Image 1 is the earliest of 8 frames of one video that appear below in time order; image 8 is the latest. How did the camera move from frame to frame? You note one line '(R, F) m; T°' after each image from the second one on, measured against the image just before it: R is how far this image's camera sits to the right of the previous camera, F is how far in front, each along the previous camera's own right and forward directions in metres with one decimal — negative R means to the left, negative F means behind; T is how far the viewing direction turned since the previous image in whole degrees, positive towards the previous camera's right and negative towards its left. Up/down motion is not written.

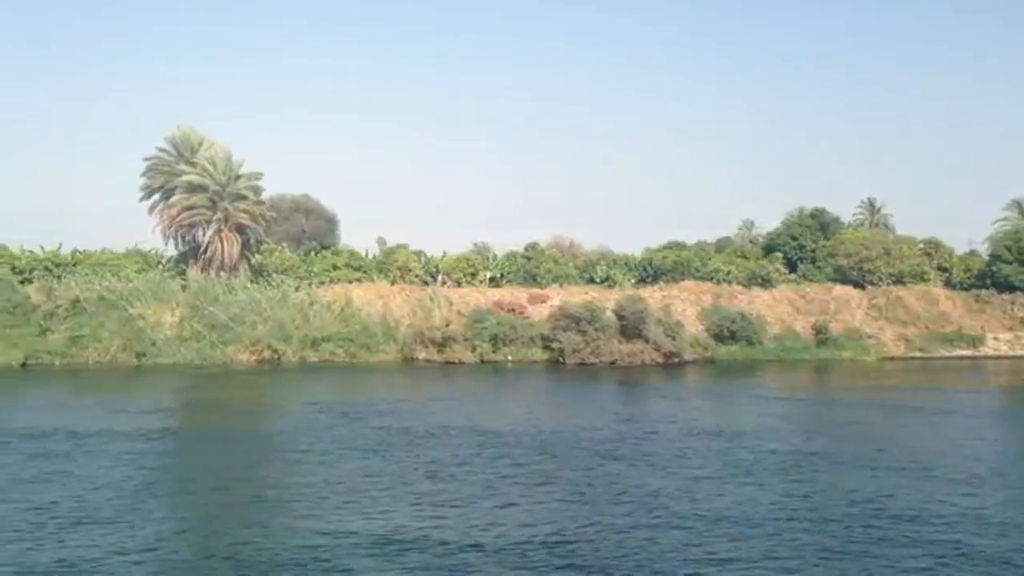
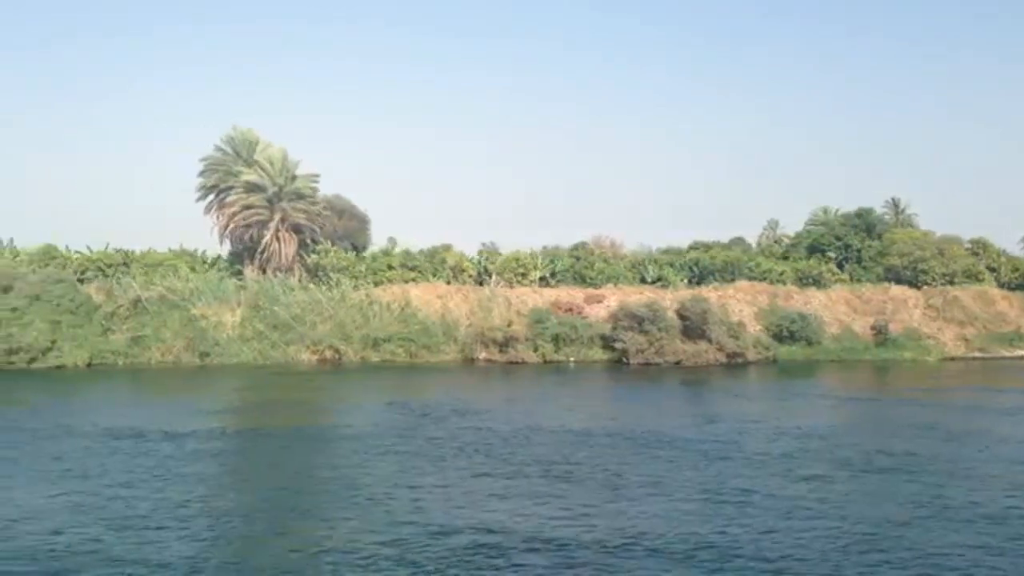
(-2.2, 0.0) m; 0°
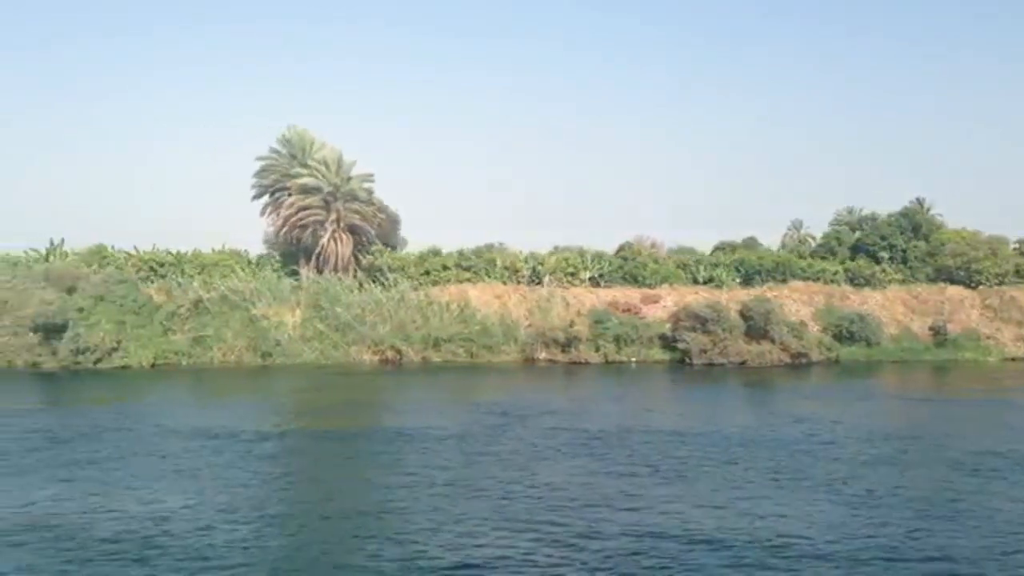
(-2.2, 0.0) m; 0°
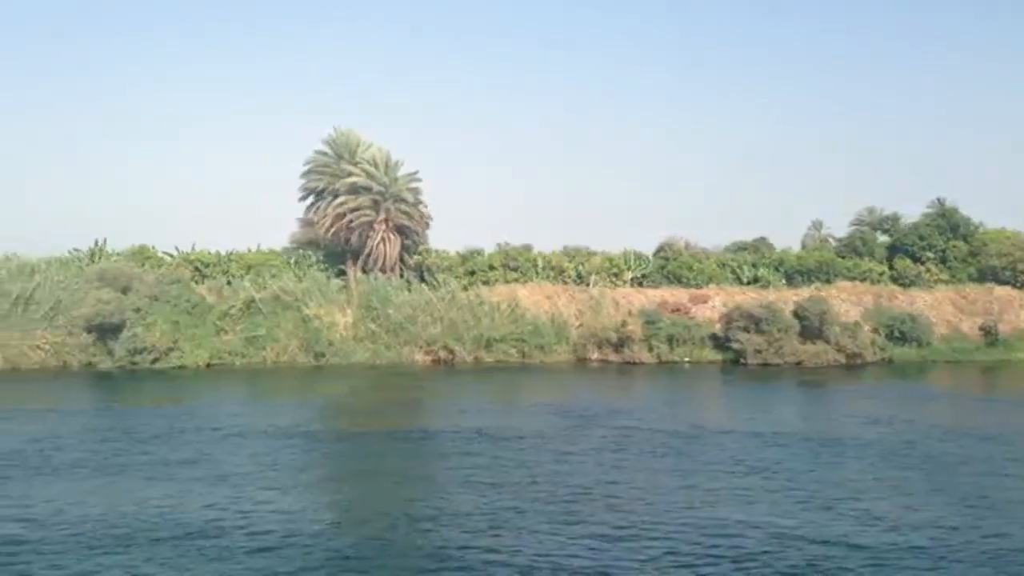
(-1.9, 0.0) m; 0°
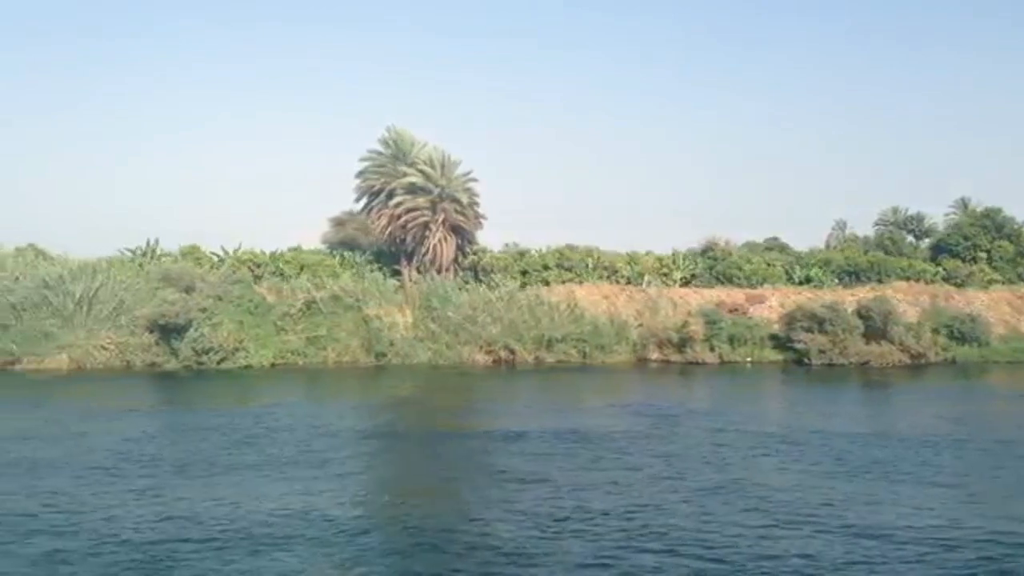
(-2.2, 0.0) m; 0°
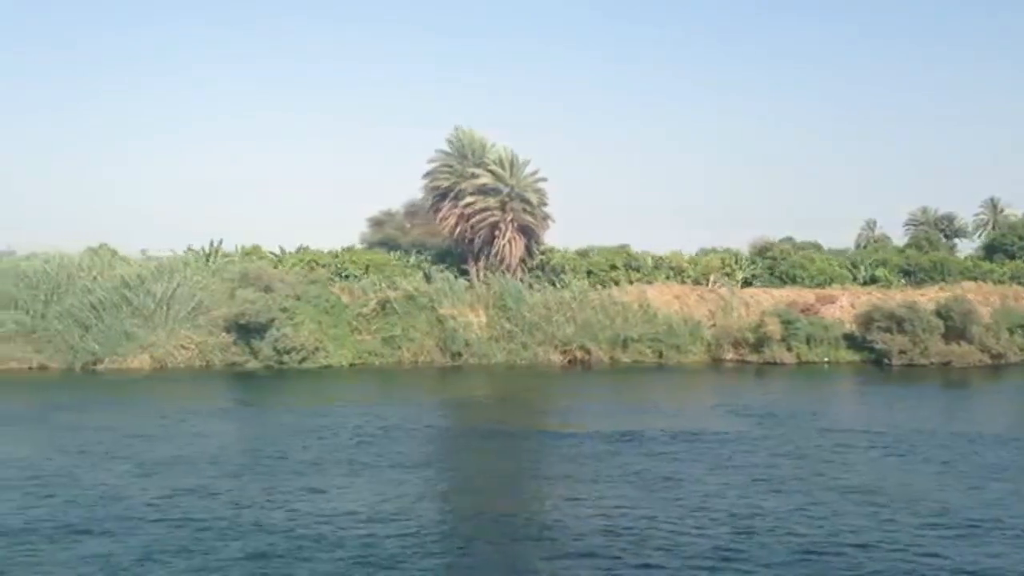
(-2.8, 0.0) m; 0°
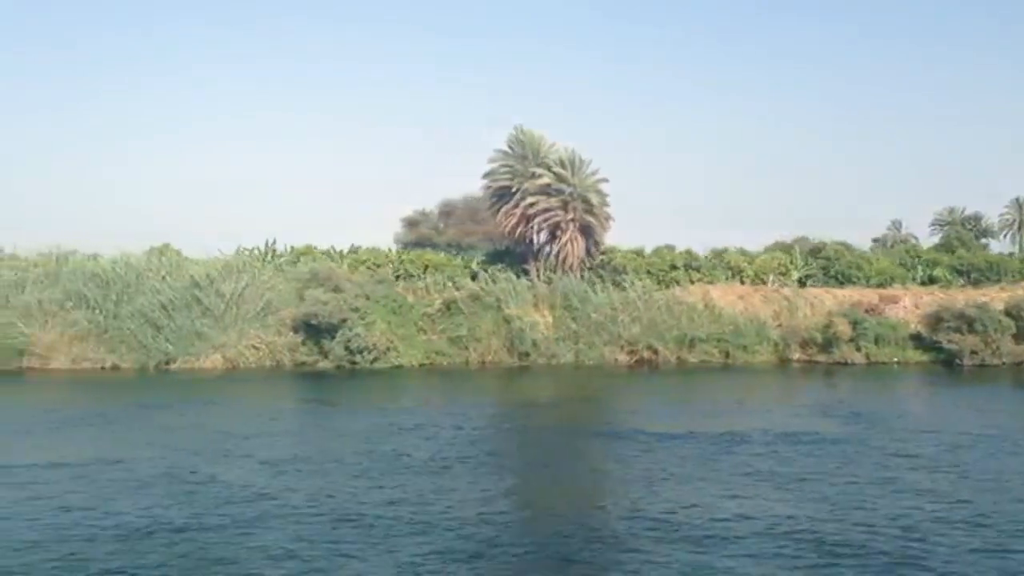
(-2.5, 0.0) m; 0°
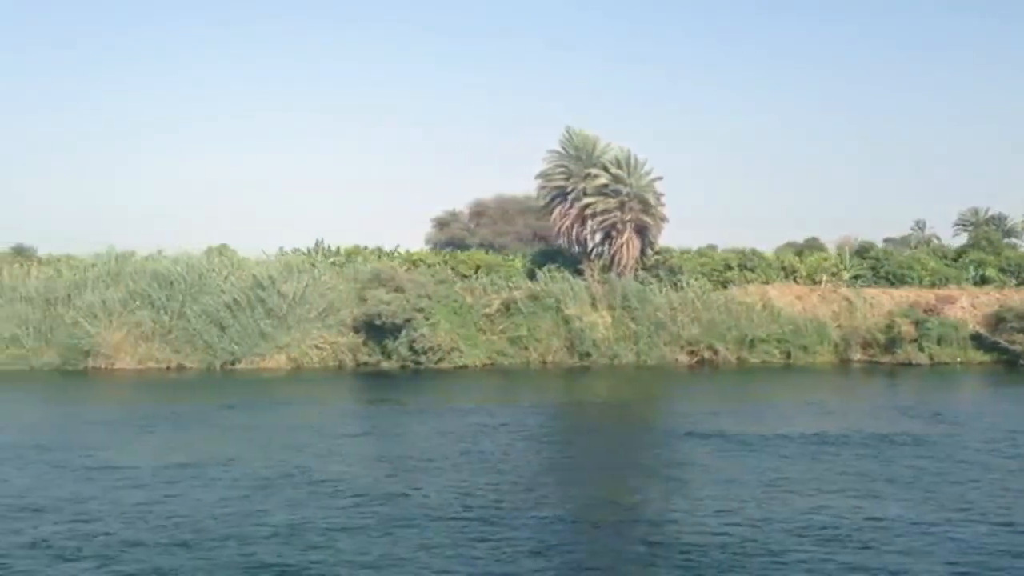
(-2.3, 0.0) m; 0°
